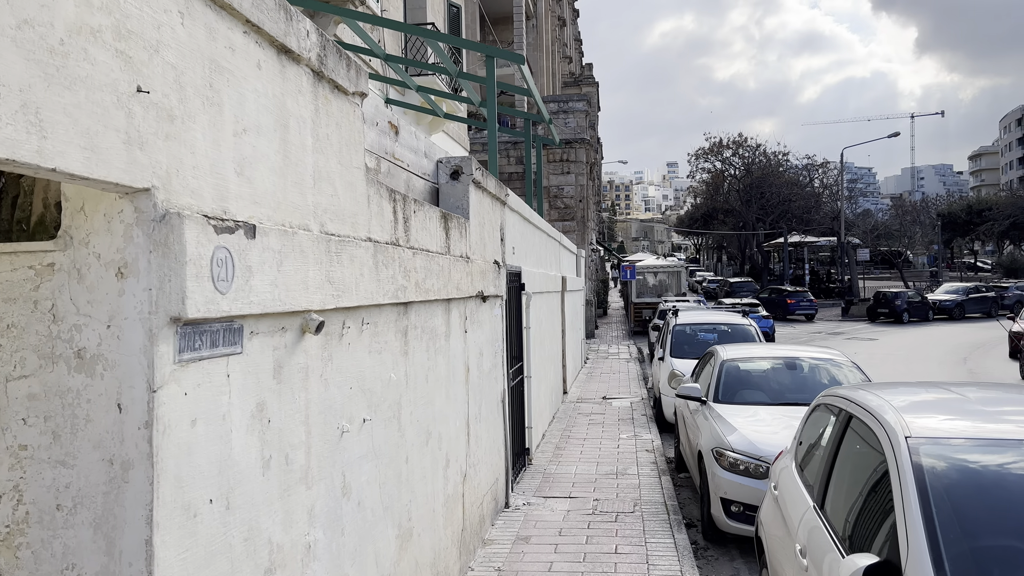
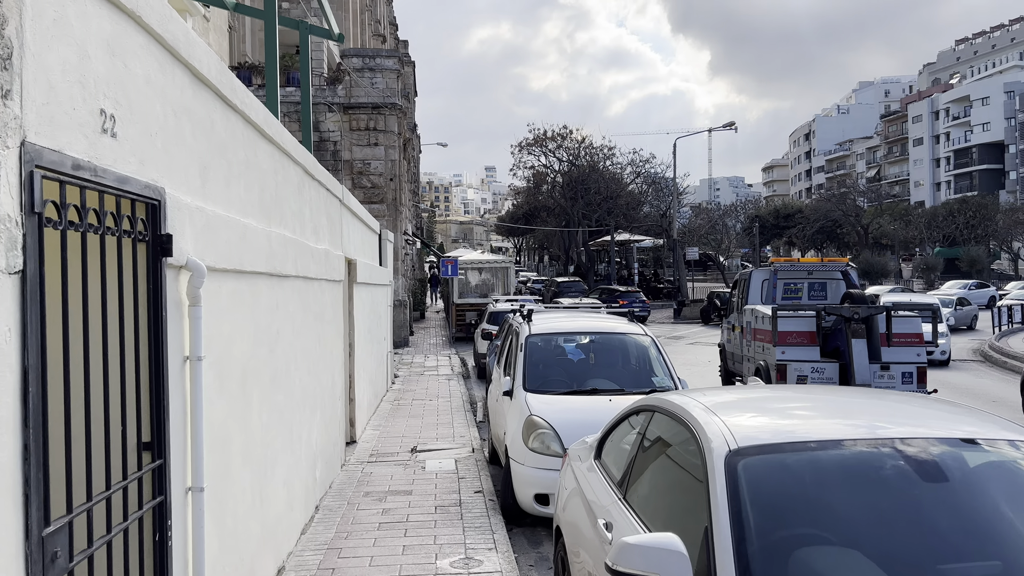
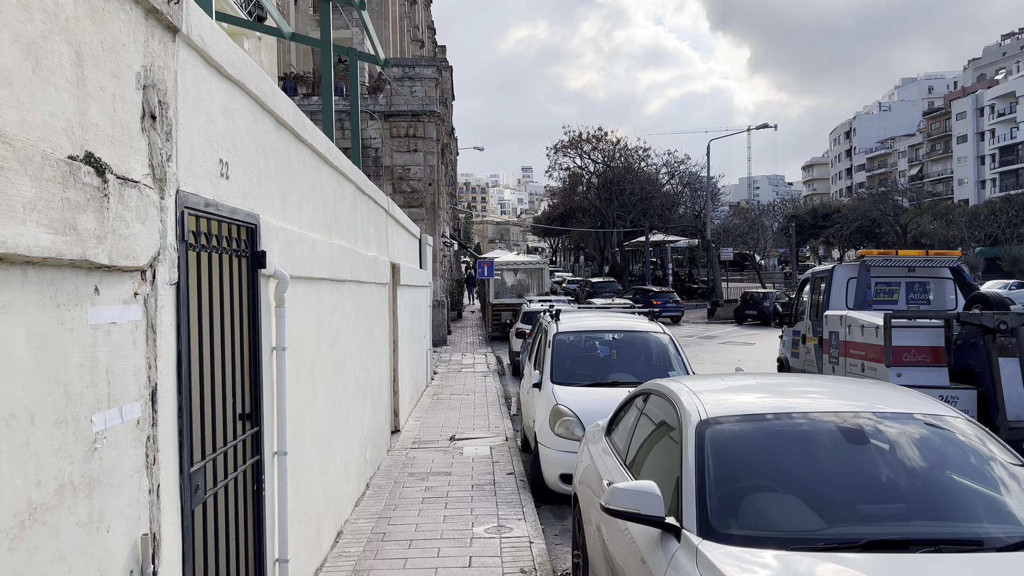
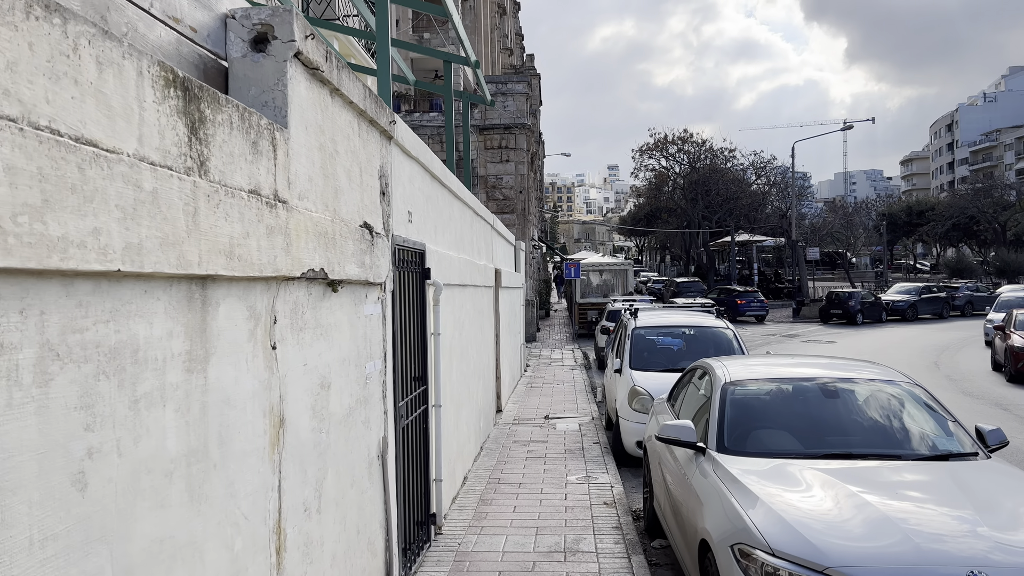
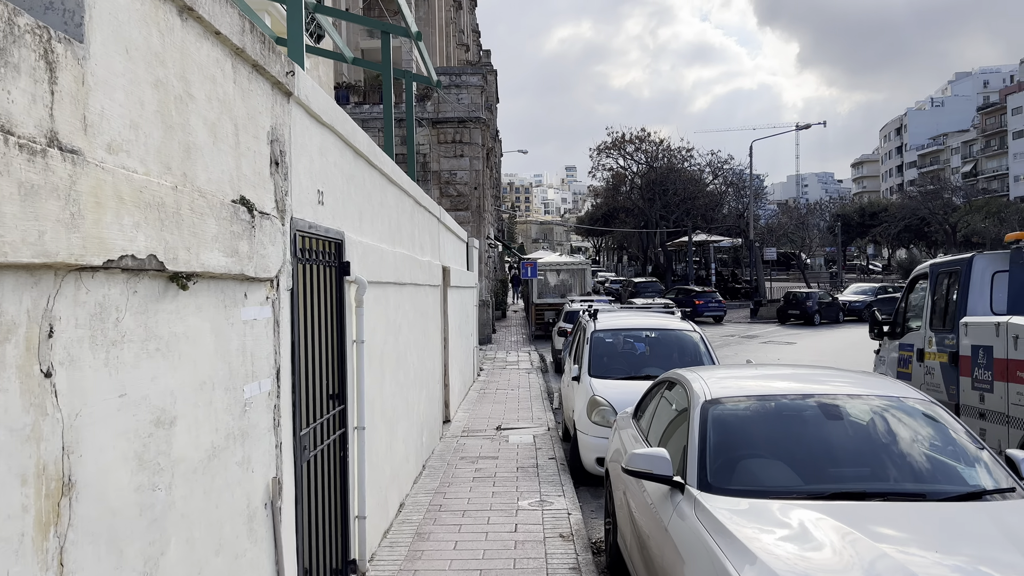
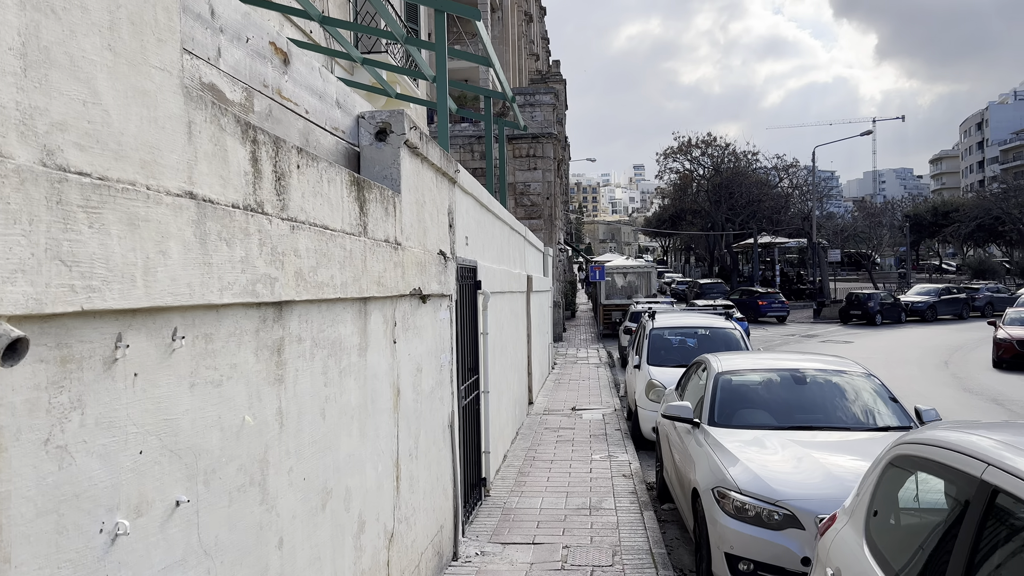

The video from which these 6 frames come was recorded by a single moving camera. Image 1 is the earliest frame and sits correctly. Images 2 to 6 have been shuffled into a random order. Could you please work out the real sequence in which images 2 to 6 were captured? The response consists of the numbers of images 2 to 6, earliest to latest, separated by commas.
6, 4, 5, 3, 2
